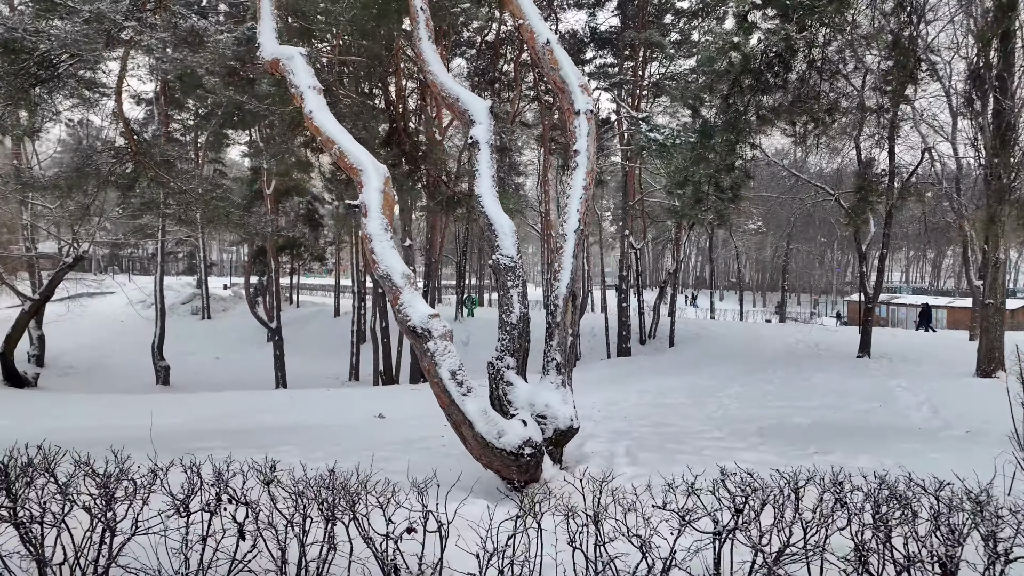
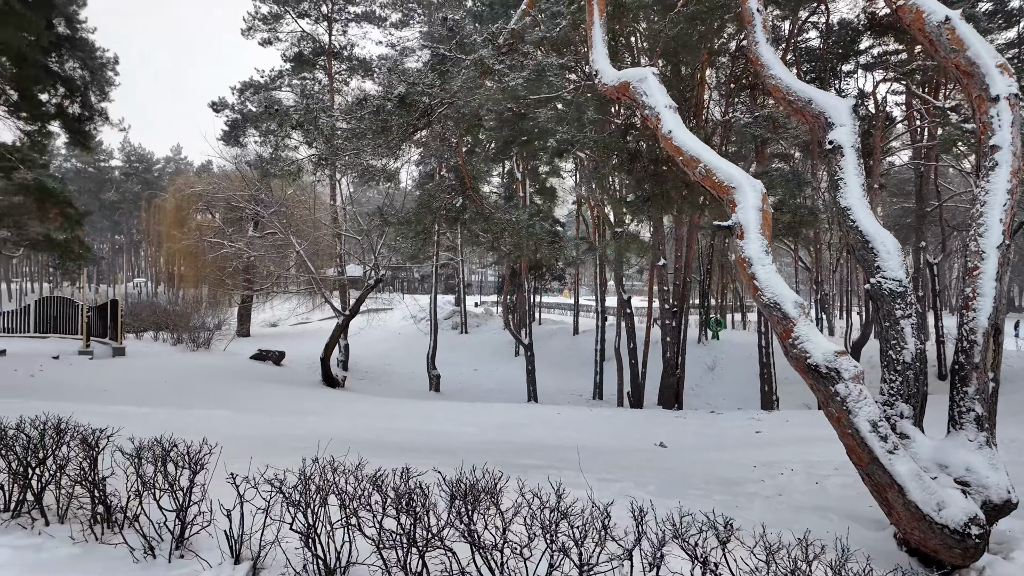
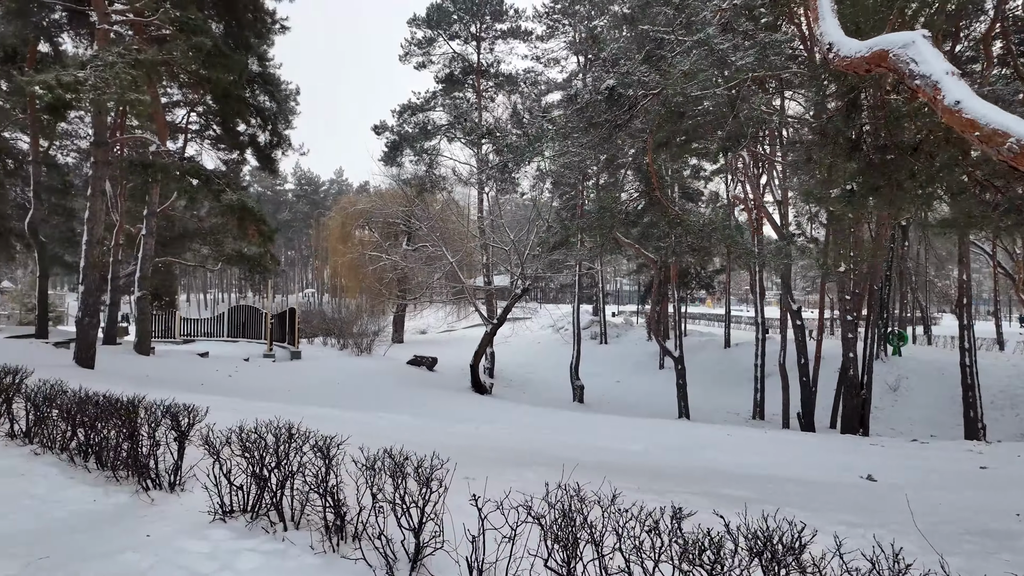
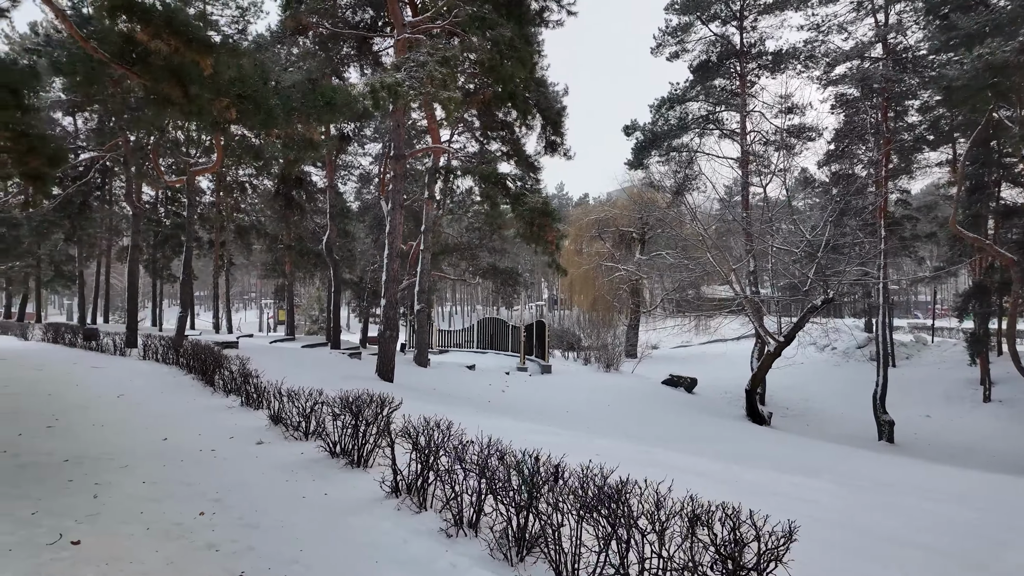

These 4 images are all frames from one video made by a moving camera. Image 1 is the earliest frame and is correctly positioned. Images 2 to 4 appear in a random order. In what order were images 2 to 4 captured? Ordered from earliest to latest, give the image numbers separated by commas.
2, 3, 4
